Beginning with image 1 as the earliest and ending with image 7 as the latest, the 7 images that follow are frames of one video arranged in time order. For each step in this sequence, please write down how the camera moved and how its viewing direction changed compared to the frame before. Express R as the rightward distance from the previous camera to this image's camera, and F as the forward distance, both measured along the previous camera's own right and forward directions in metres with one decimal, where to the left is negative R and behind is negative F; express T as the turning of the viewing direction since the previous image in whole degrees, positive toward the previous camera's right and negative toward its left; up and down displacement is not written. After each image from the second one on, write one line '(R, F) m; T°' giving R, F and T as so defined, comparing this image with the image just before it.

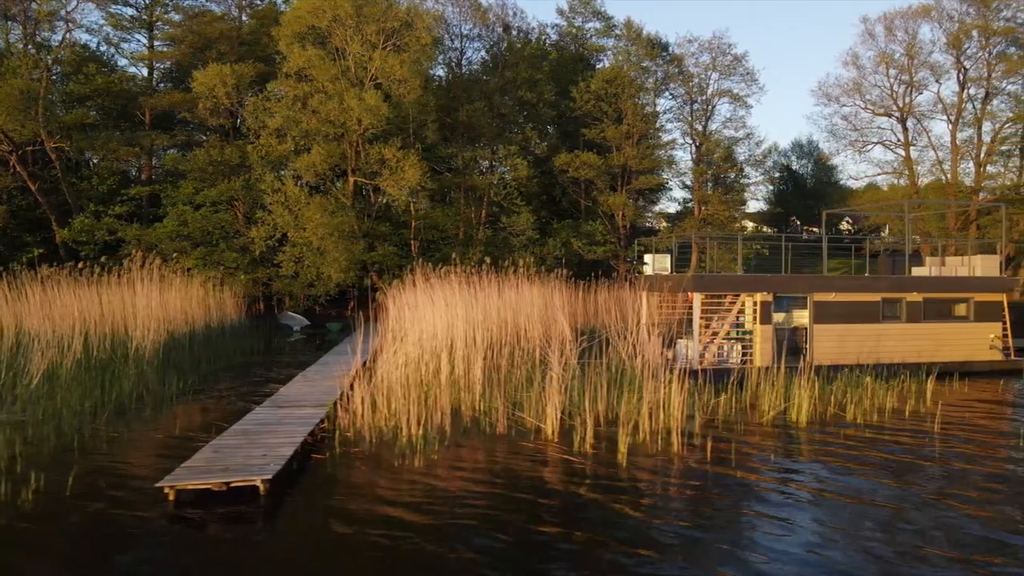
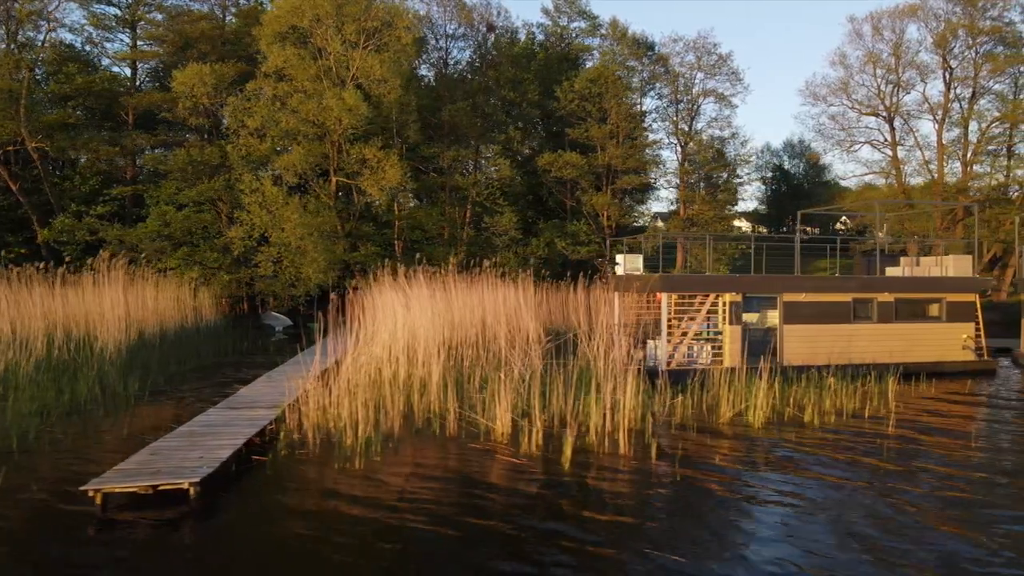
(+0.5, +0.1) m; 0°
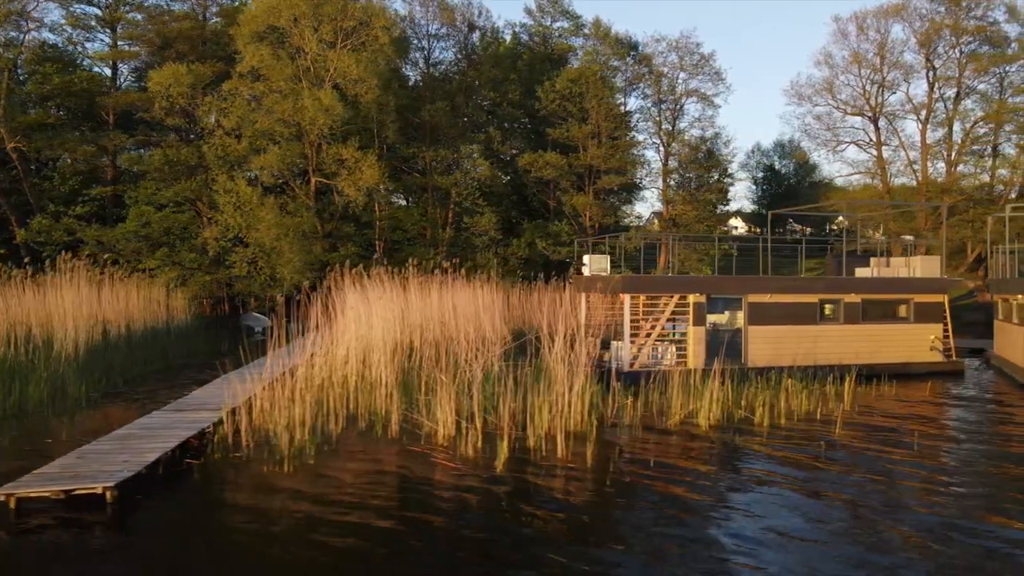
(+0.6, +0.1) m; 0°
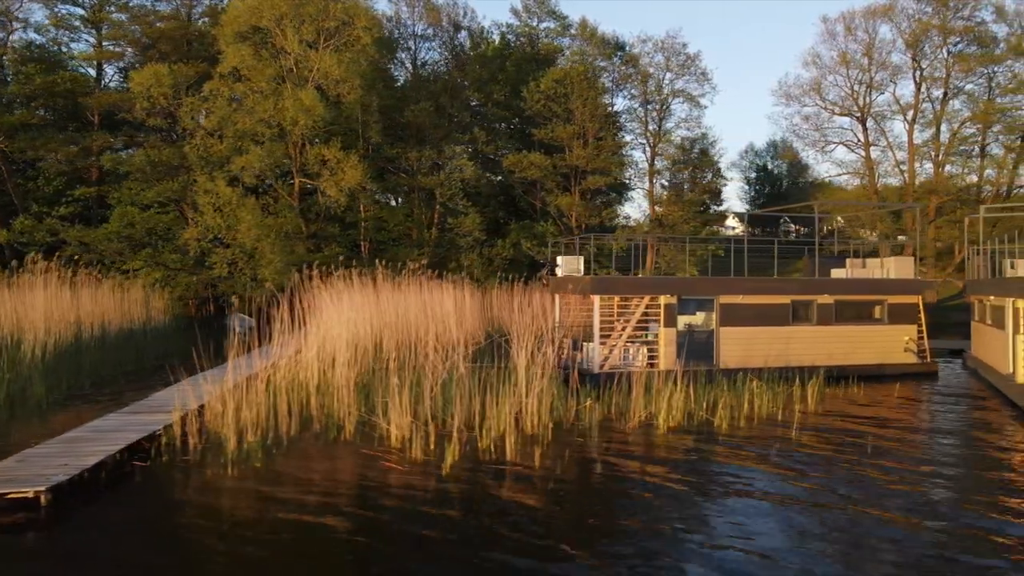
(+0.5, 0.0) m; 0°
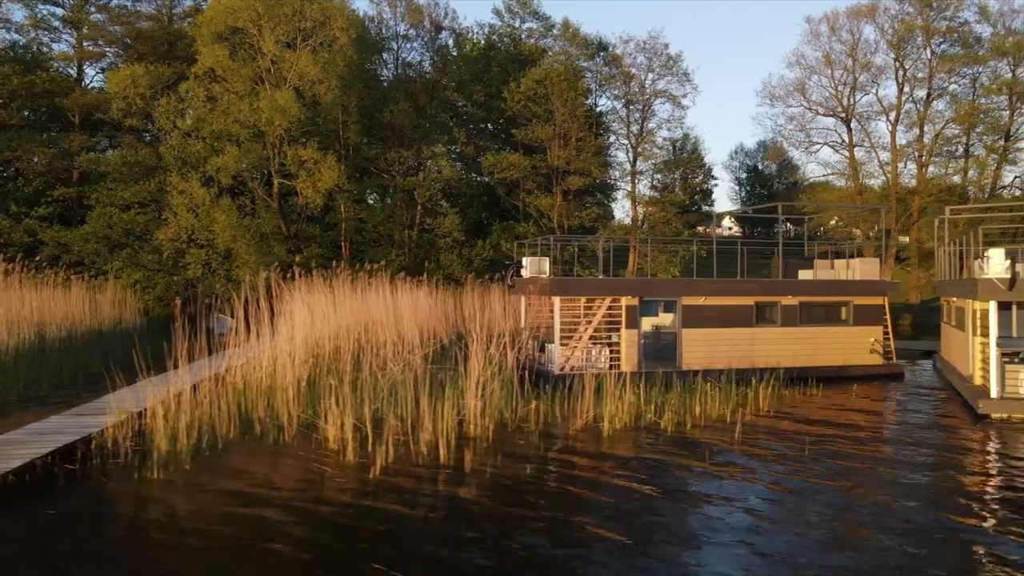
(+0.7, 0.0) m; 0°
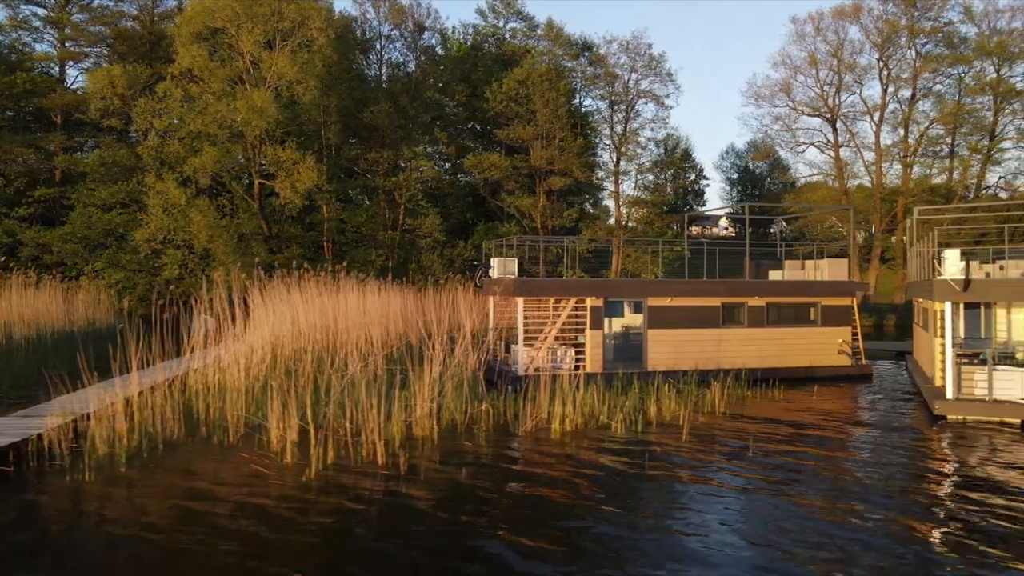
(+0.6, 0.0) m; 0°
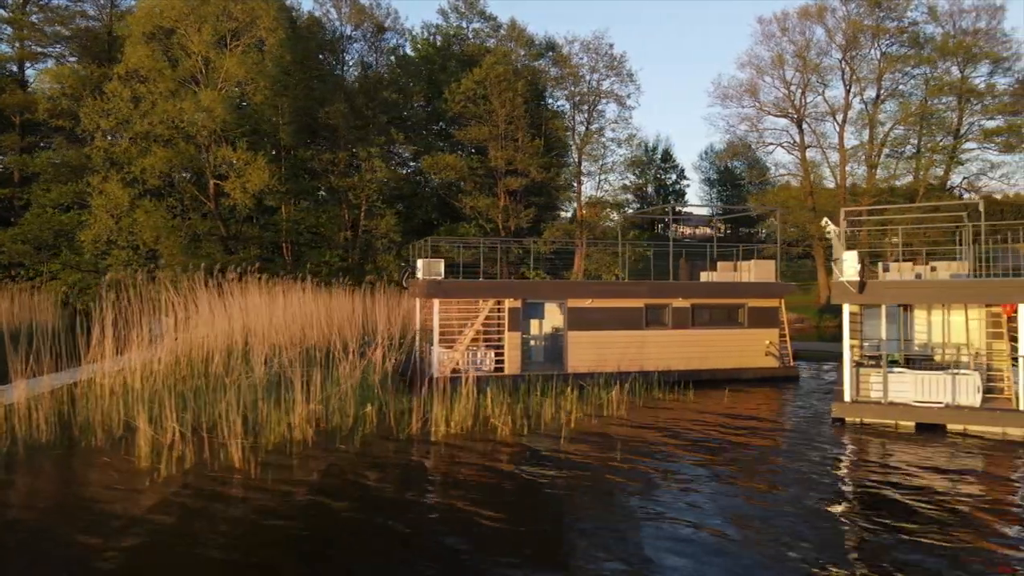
(+1.4, +0.1) m; 0°
